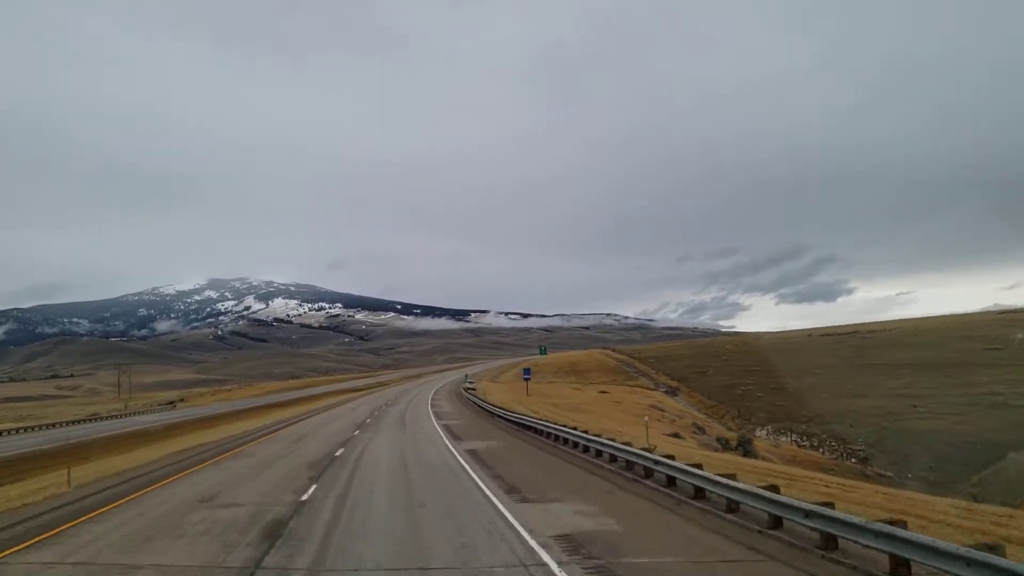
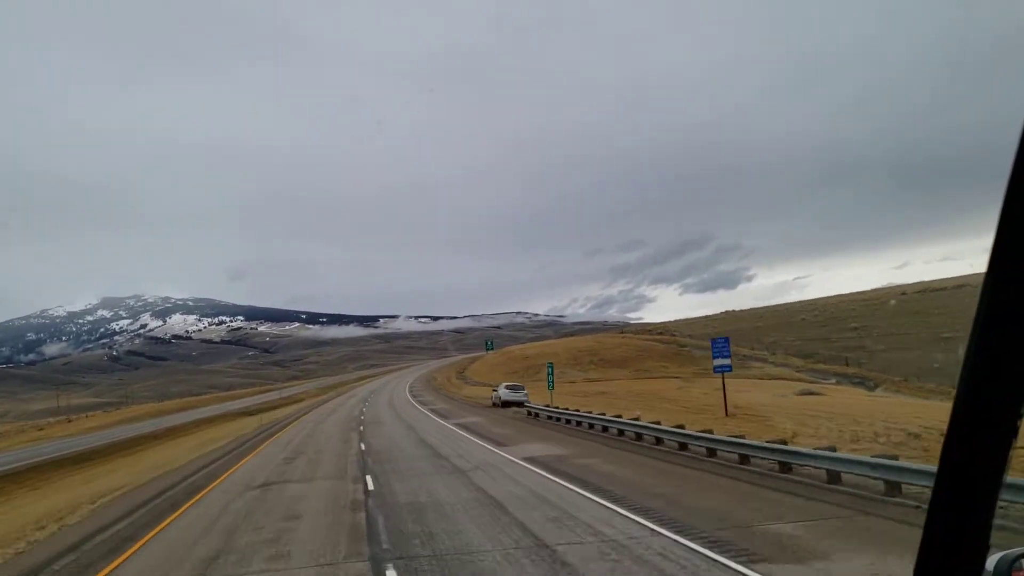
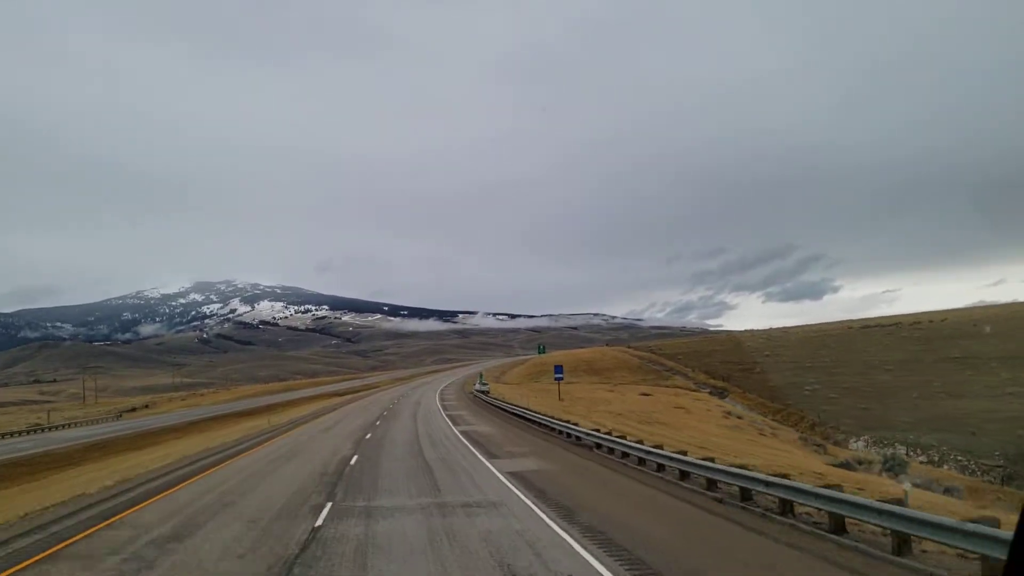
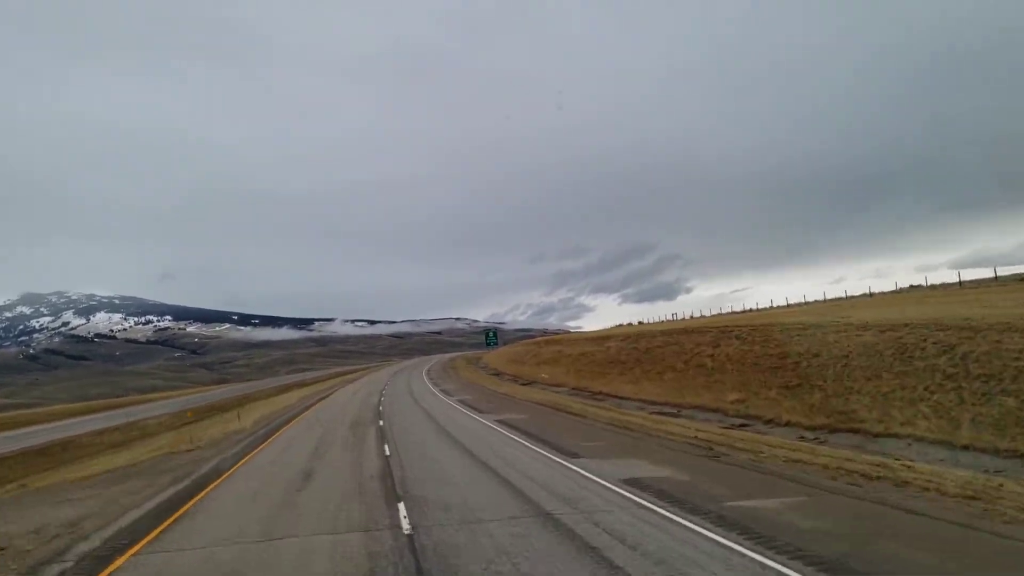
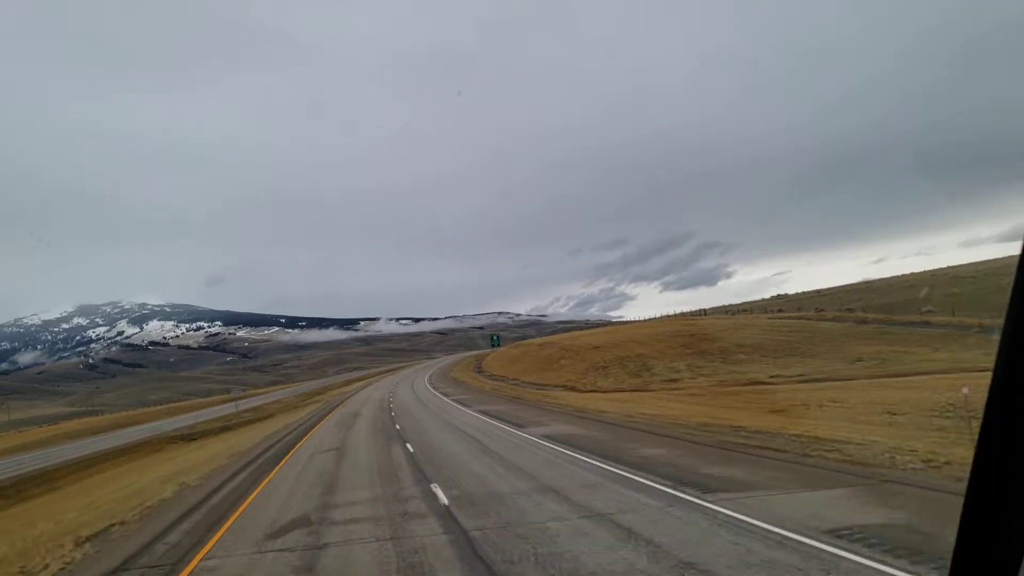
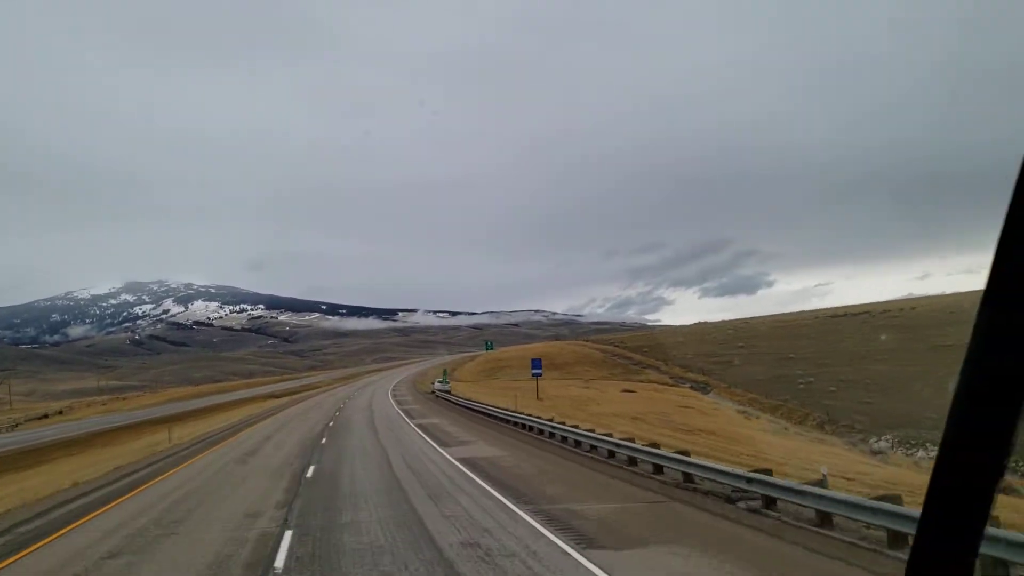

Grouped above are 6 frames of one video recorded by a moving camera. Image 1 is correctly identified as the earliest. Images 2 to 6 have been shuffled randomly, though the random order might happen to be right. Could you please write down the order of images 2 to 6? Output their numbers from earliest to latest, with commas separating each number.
3, 6, 2, 5, 4
